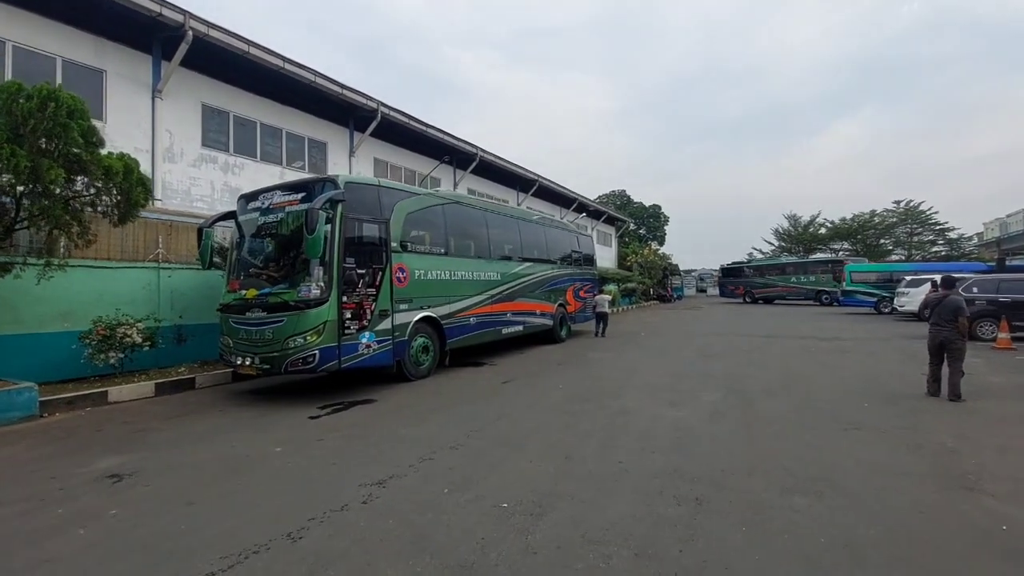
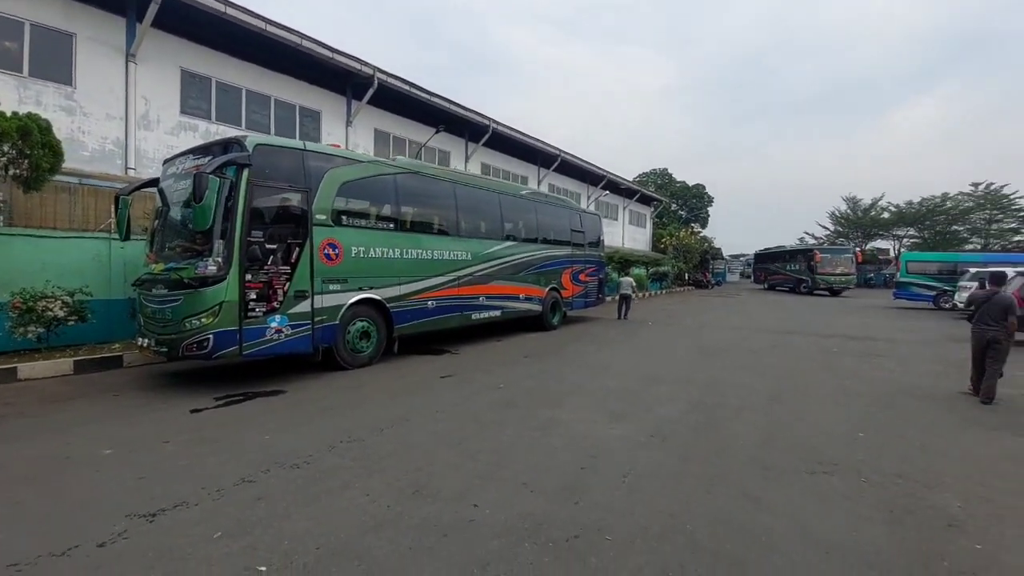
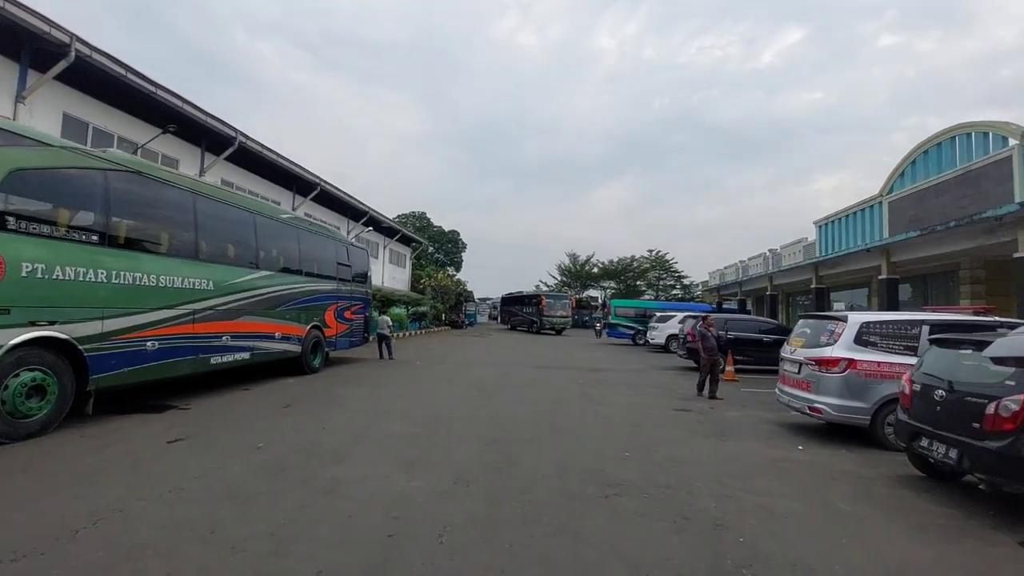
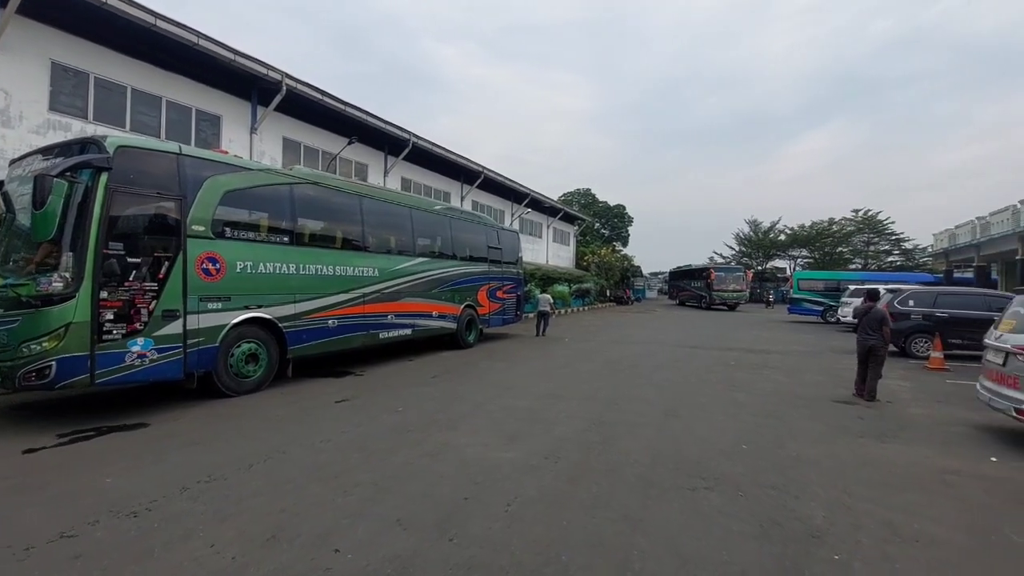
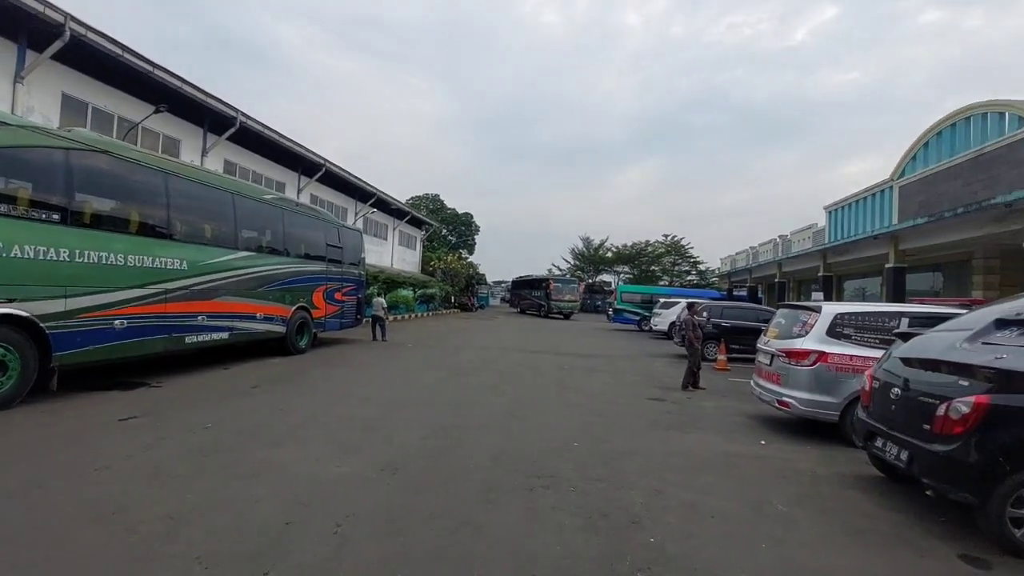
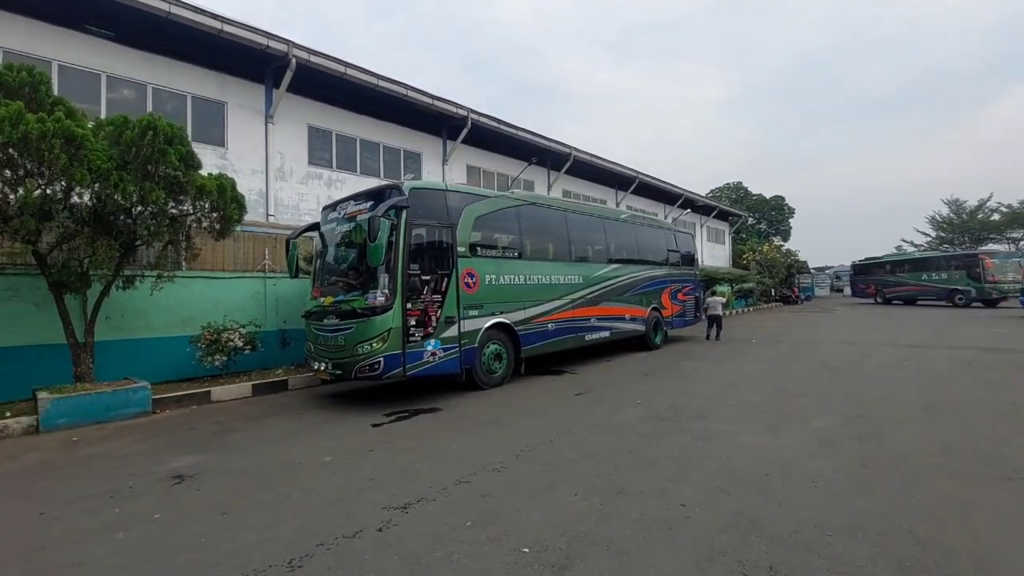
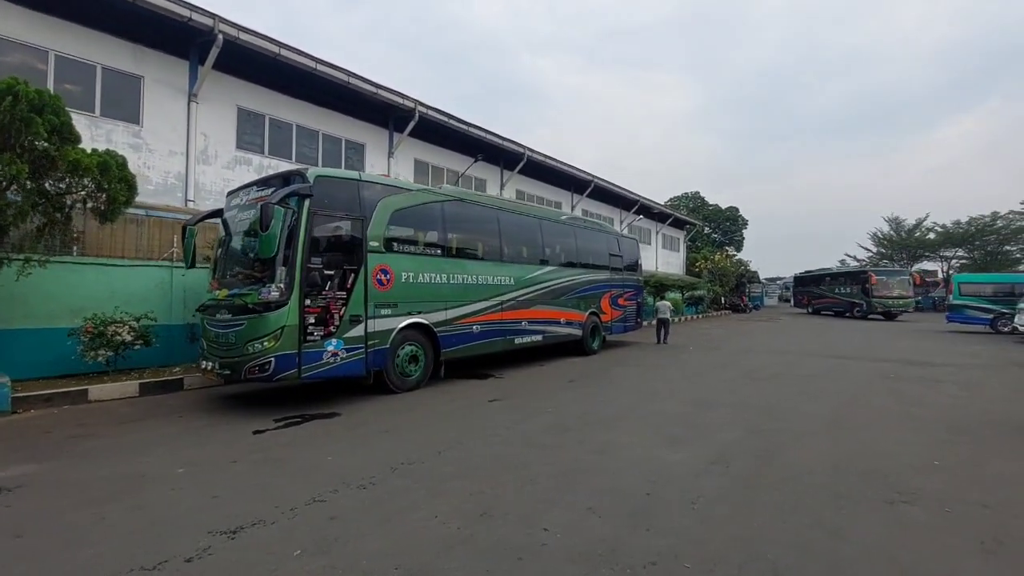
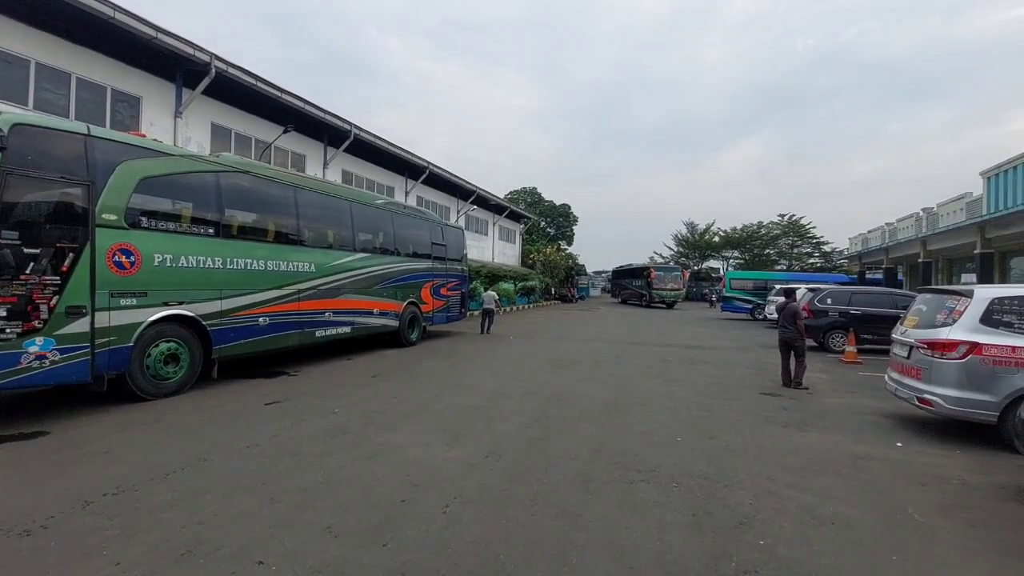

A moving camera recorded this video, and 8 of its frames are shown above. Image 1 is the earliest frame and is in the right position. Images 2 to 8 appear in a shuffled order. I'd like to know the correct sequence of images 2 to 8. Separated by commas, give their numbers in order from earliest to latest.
6, 7, 2, 4, 8, 5, 3
